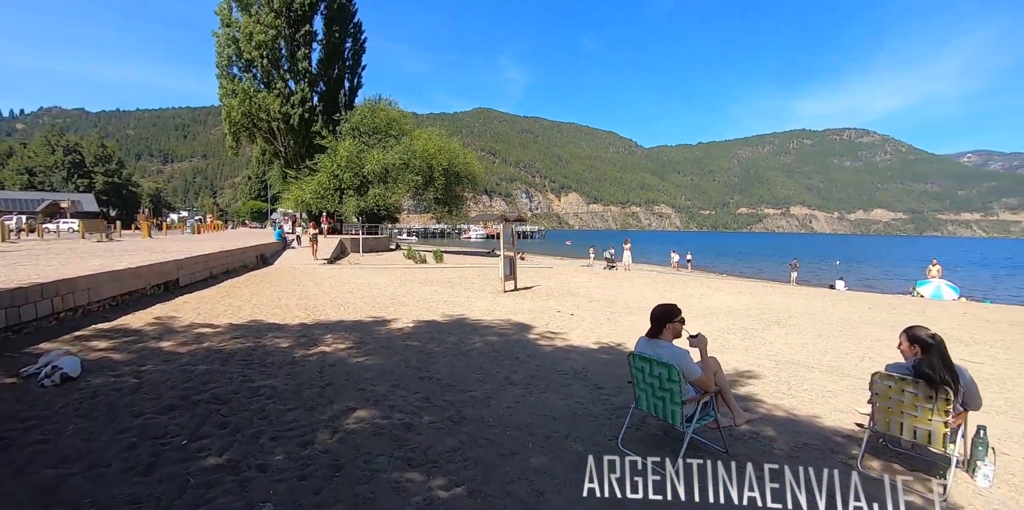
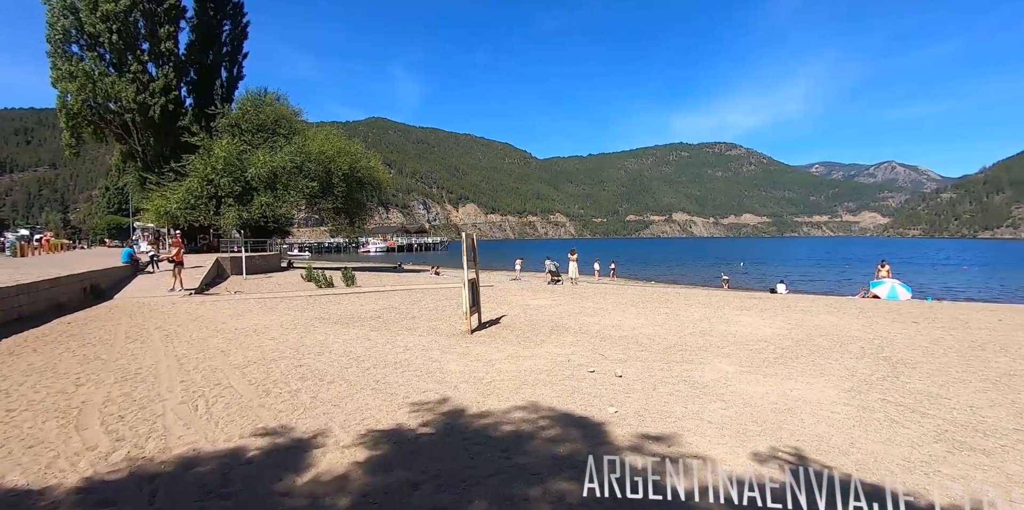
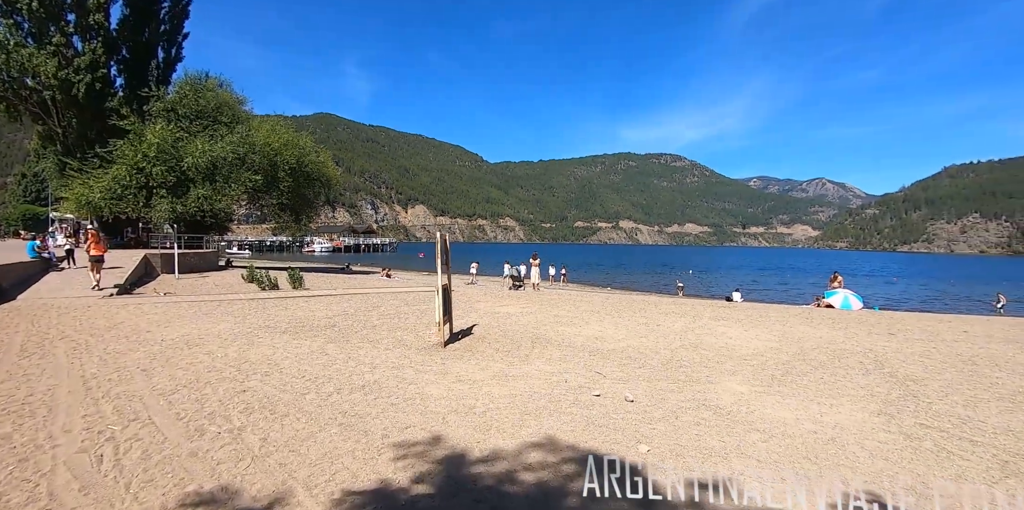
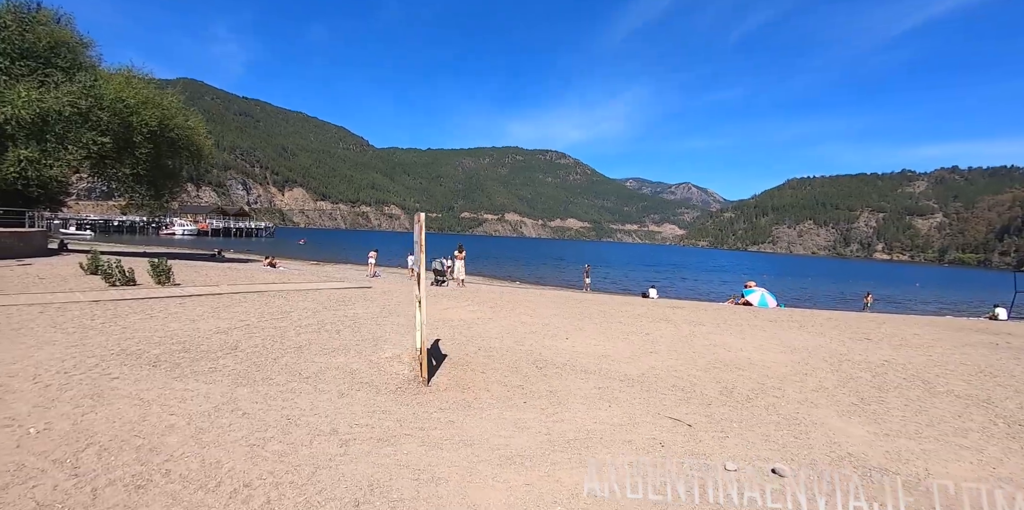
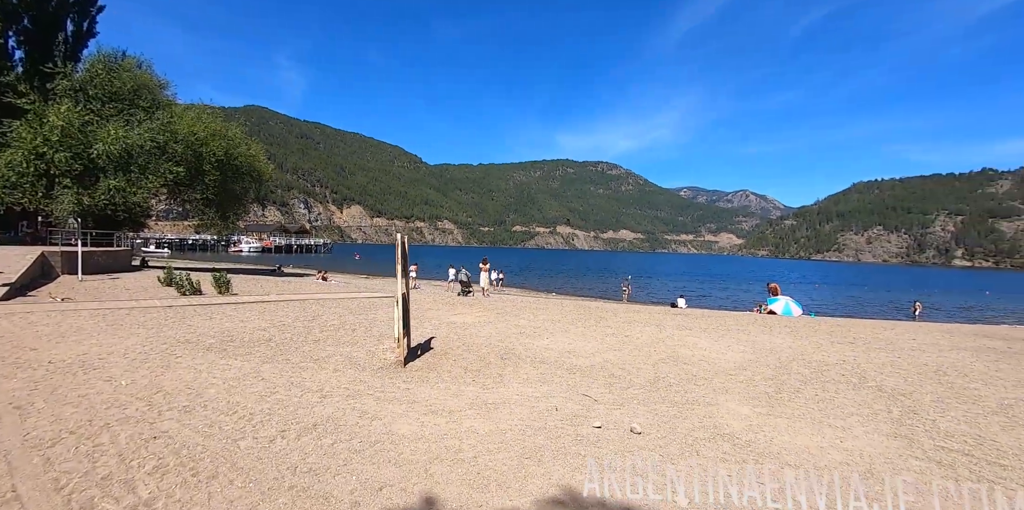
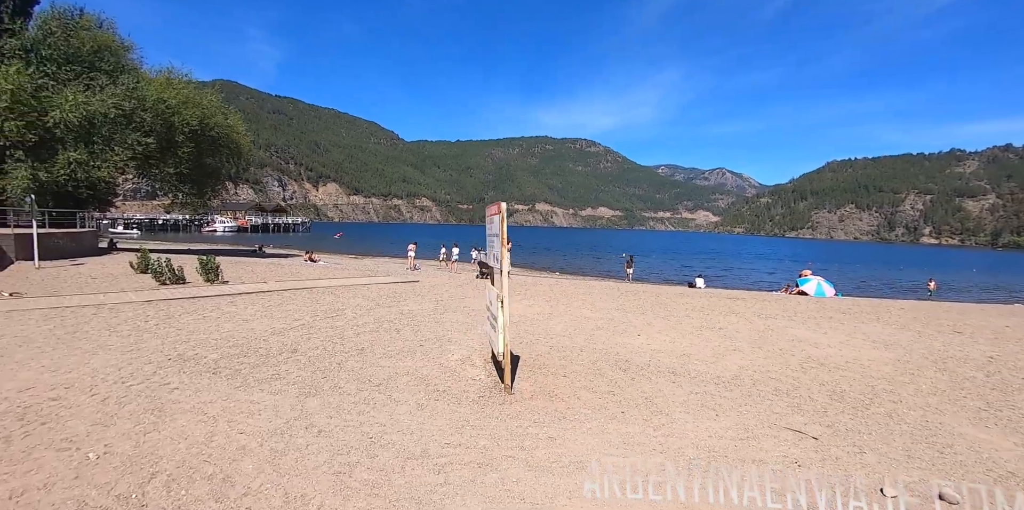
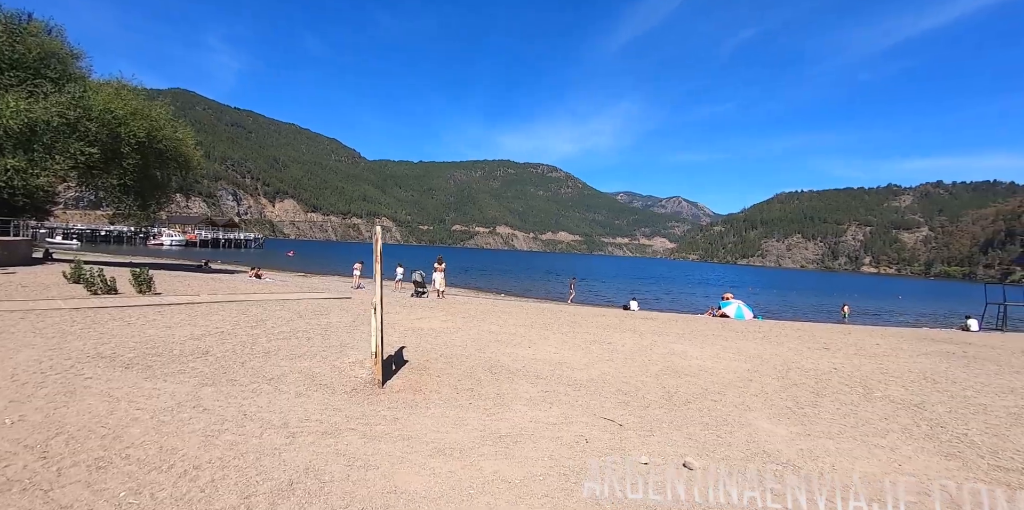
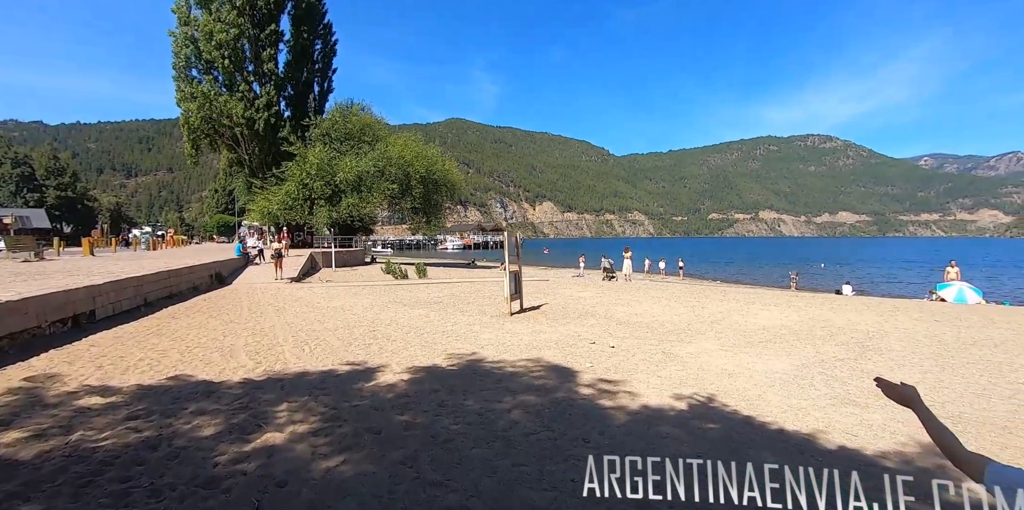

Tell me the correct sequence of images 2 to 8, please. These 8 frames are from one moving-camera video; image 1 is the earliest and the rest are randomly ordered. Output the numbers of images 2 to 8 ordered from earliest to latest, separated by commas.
8, 2, 3, 5, 7, 4, 6
